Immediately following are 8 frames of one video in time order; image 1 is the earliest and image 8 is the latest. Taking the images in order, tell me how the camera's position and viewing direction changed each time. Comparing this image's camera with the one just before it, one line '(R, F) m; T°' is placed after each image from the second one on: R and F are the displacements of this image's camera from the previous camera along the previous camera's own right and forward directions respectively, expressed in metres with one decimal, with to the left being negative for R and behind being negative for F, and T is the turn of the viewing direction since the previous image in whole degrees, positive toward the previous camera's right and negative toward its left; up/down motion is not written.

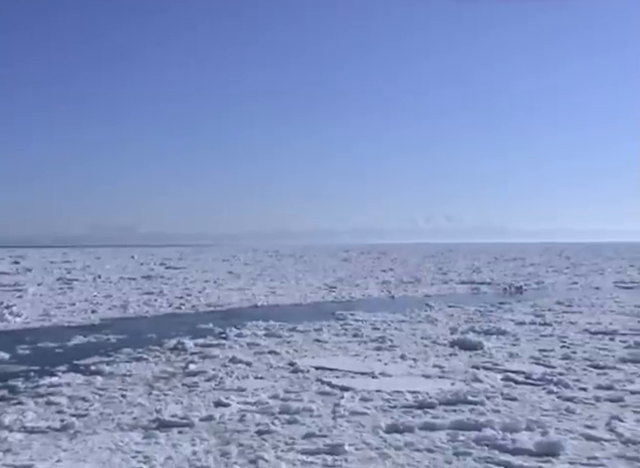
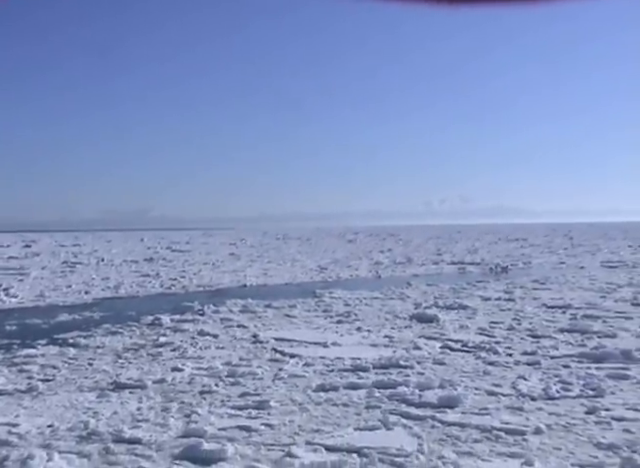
(+0.5, -0.5) m; 0°
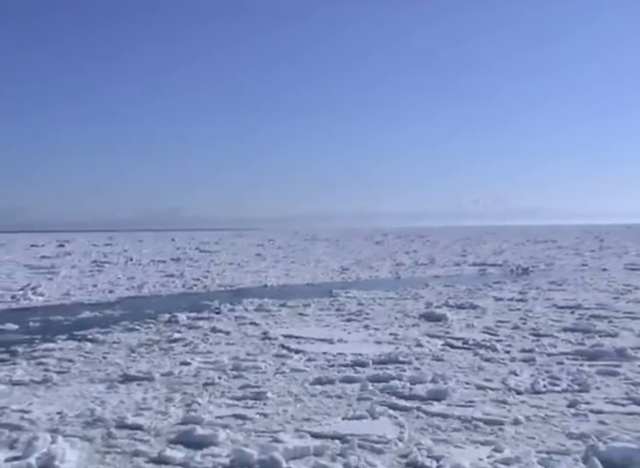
(+0.2, -0.2) m; -2°
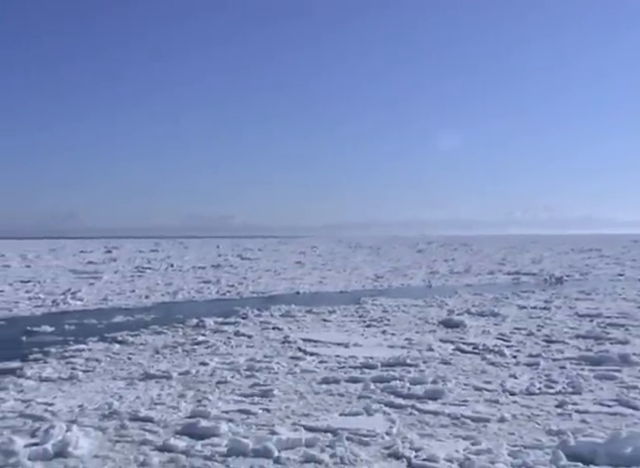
(+0.3, -0.3) m; -3°
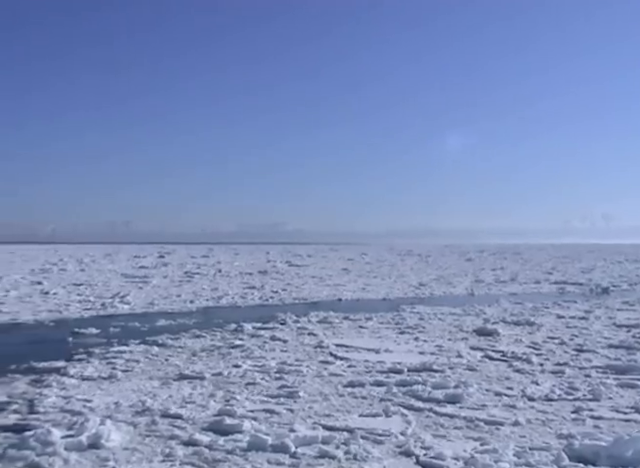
(+0.2, -0.2) m; -4°
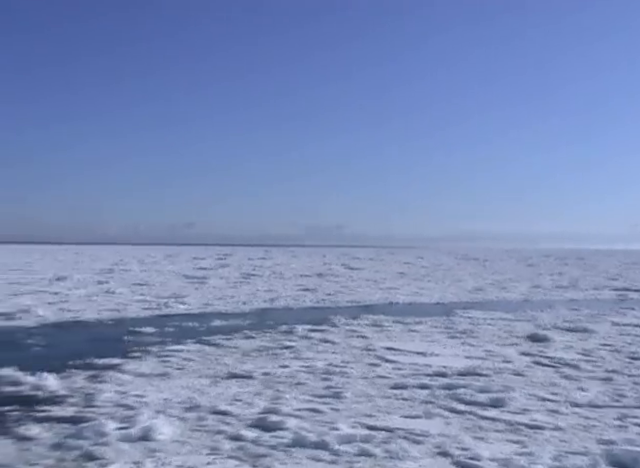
(+0.1, -0.1) m; -4°
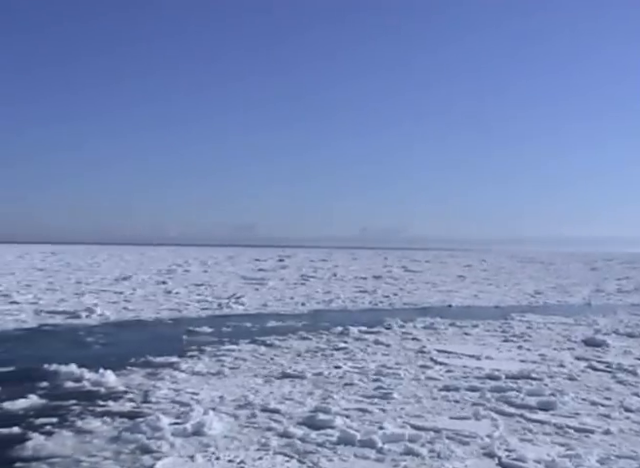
(+0.1, -0.1) m; -4°
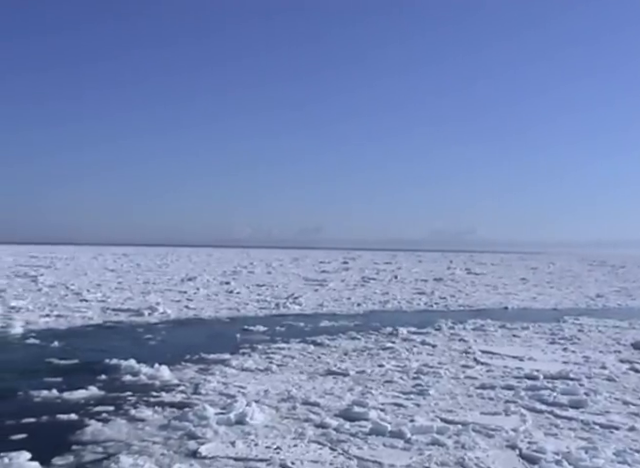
(+0.2, -0.3) m; -5°
